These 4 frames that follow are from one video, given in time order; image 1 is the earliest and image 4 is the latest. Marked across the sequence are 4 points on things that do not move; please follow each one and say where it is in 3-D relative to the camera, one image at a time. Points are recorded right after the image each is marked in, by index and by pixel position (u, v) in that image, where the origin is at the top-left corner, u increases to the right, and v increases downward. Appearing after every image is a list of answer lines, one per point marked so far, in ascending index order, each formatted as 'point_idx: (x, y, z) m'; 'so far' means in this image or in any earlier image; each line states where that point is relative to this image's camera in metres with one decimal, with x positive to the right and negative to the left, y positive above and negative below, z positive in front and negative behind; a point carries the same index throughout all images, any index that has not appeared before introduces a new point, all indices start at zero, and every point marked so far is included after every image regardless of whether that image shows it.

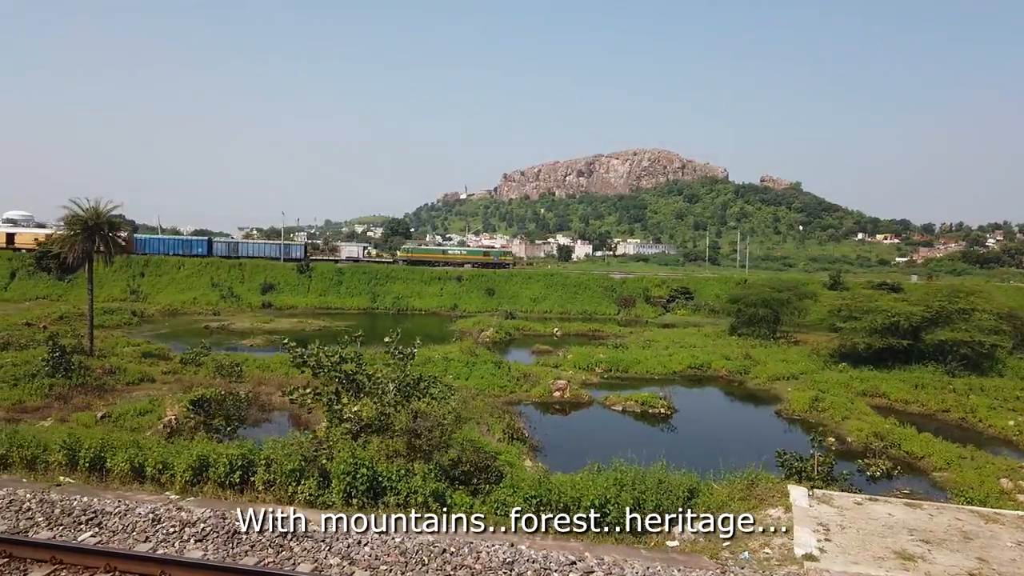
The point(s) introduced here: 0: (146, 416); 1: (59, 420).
0: (-9.6, -3.4, +16.8) m
1: (-11.7, -3.4, +16.5) m
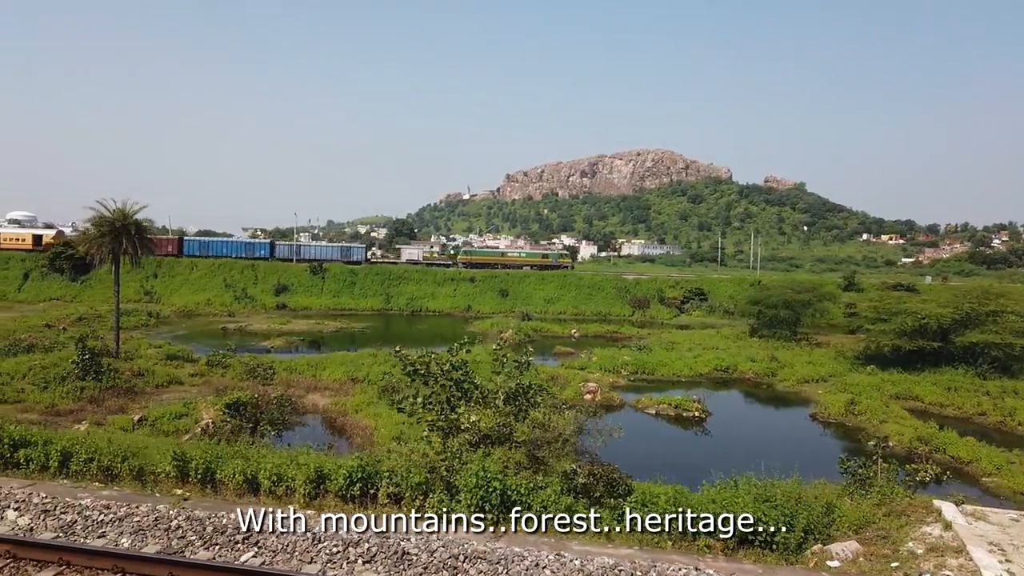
0: (-8.6, -3.4, +16.7) m
1: (-10.7, -3.5, +16.4) m
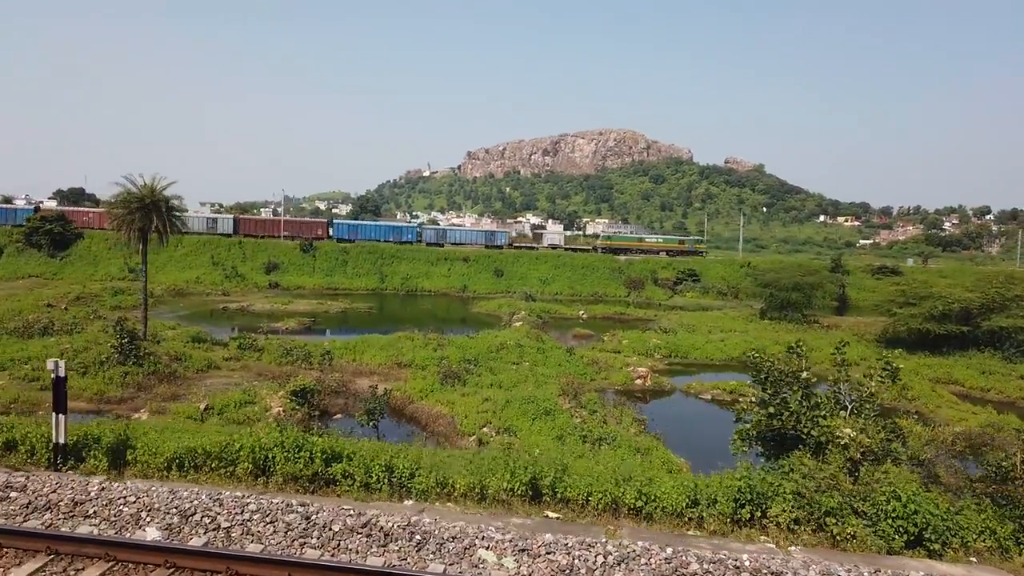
0: (-6.6, -3.0, +16.0) m
1: (-8.7, -3.1, +15.7) m
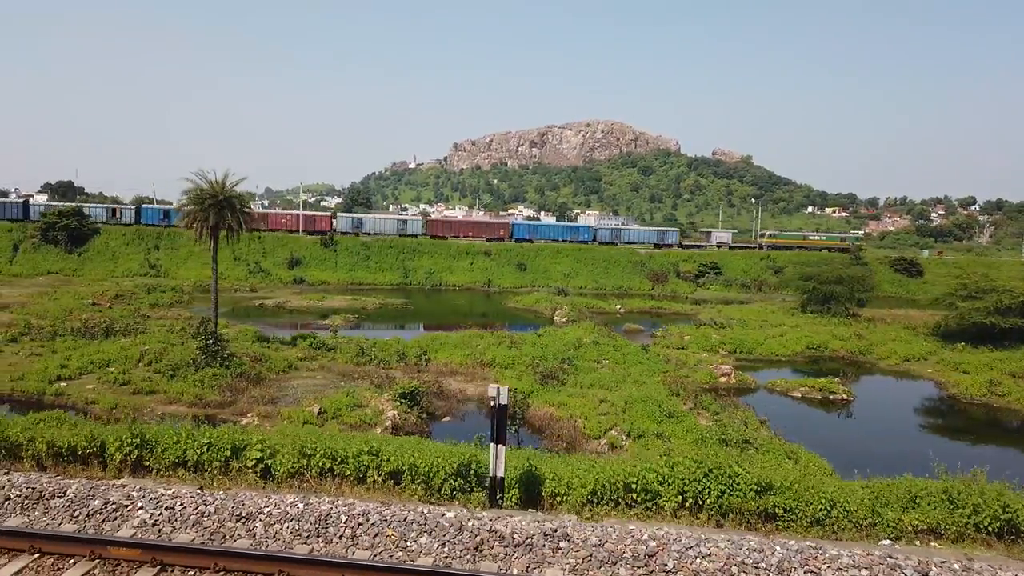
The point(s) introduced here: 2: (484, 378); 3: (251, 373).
0: (-3.8, -3.0, +15.7) m
1: (-5.9, -3.1, +15.3) m
2: (-0.9, -2.8, +19.8) m
3: (-7.8, -2.6, +19.2) m
